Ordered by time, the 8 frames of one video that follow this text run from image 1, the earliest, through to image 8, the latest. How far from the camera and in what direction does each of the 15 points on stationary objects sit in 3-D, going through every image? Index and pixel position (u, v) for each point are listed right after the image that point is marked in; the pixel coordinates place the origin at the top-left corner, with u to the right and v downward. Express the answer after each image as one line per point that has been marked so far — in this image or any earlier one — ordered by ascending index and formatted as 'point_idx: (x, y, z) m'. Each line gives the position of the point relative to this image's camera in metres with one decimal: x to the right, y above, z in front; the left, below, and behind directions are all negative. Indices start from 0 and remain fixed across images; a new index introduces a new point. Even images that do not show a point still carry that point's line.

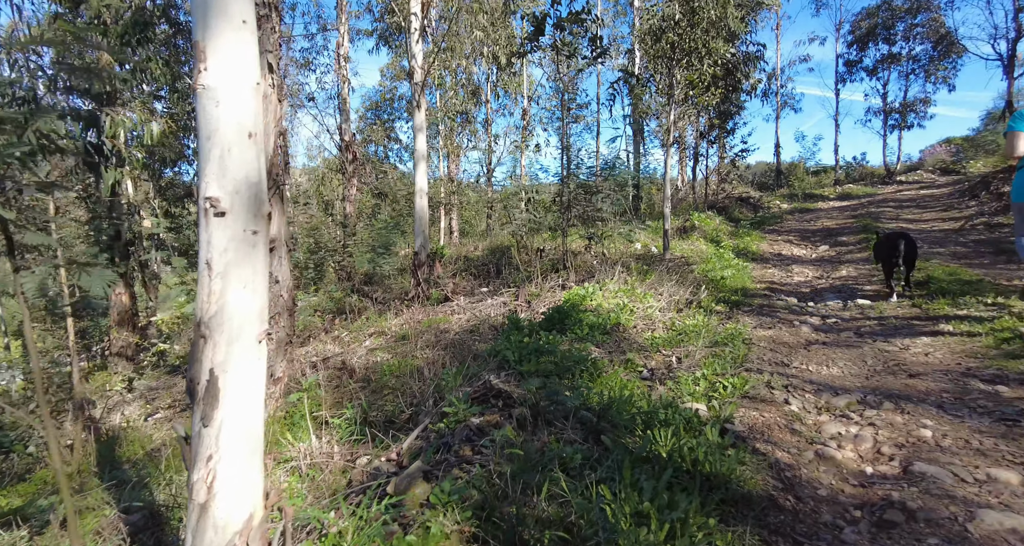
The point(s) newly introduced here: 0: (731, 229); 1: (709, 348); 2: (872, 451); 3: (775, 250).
0: (+4.6, +0.9, +11.4) m
1: (+1.5, -0.6, +4.1) m
2: (+1.6, -0.8, +2.4) m
3: (+4.9, +0.4, +10.0) m
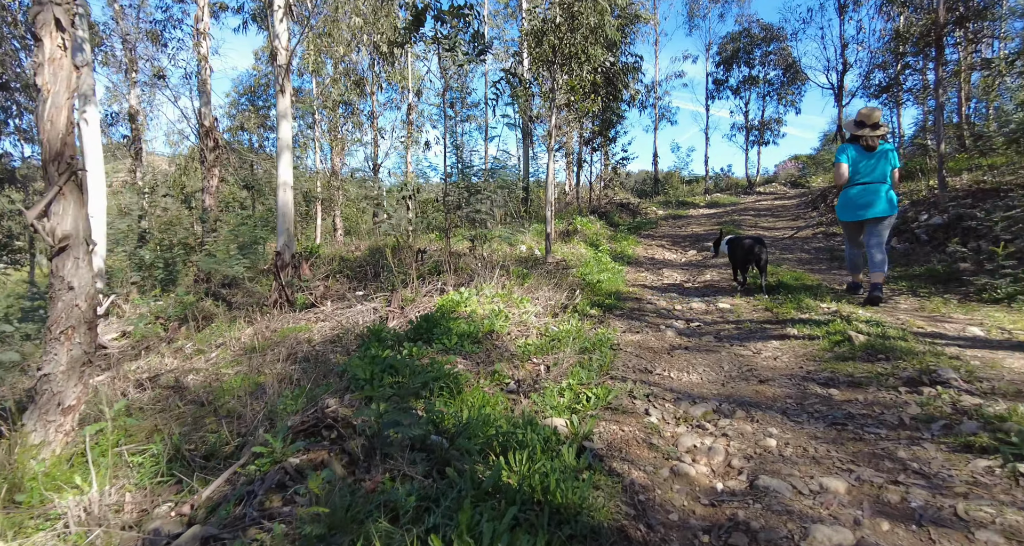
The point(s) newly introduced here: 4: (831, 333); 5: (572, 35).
0: (+2.2, +0.9, +11.8) m
1: (+0.5, -0.6, +4.0) m
2: (+0.9, -0.8, +2.4) m
3: (+2.7, +0.4, +10.4) m
4: (+2.5, -0.5, +4.2) m
5: (+0.8, +3.3, +7.6) m
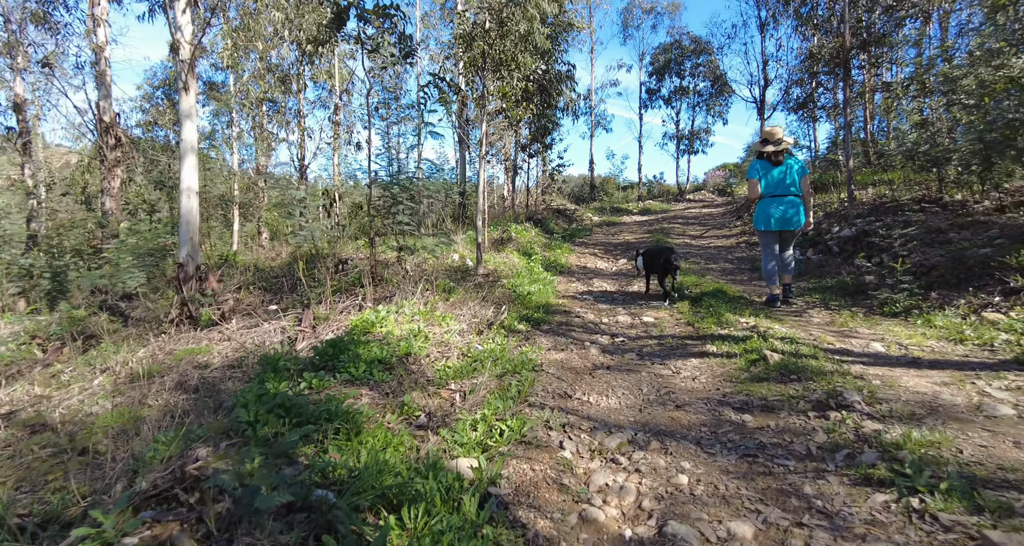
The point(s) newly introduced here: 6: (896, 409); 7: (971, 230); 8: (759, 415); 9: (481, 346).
0: (+0.7, +0.7, +11.7) m
1: (-0.1, -0.8, +3.8) m
2: (+0.5, -1.0, +2.3) m
3: (+1.4, +0.2, +10.5) m
4: (+1.8, -0.6, +4.2) m
5: (-0.1, +3.2, +7.4) m
6: (+2.1, -0.8, +3.0) m
7: (+5.6, +0.5, +6.6) m
8: (+1.4, -0.8, +3.1) m
9: (-0.3, -0.6, +4.6) m
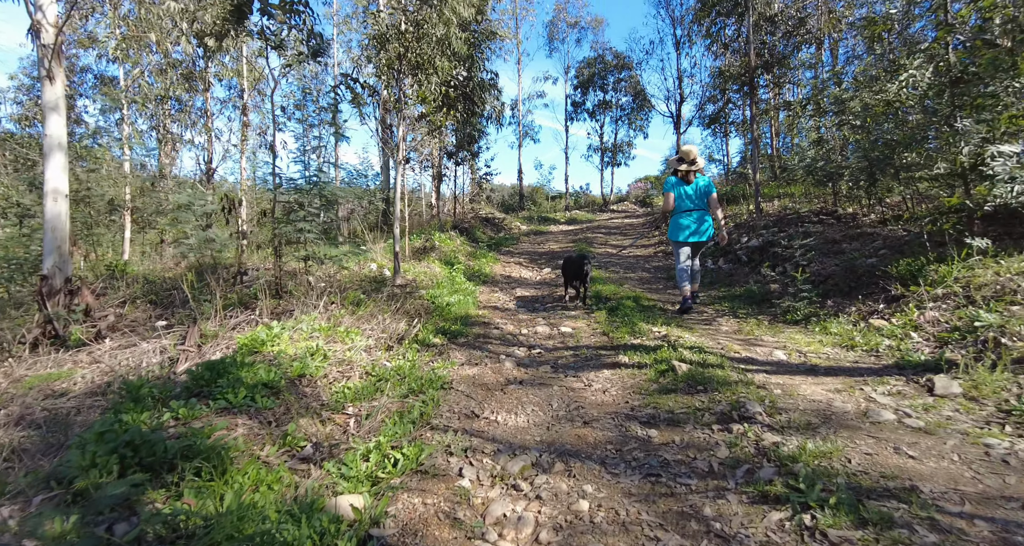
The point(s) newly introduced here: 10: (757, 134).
0: (-0.9, +0.5, +11.6) m
1: (-0.8, -0.8, +3.6) m
2: (+0.1, -1.0, +2.1) m
3: (-0.1, 0.0, +10.4) m
4: (+1.1, -0.7, +4.2) m
5: (-1.3, +3.1, +7.2) m
6: (+1.6, -0.8, +3.0) m
7: (+4.6, +0.4, +7.0) m
8: (+0.9, -0.9, +3.0) m
9: (-1.0, -0.7, +4.3) m
10: (+4.8, +2.7, +10.5) m
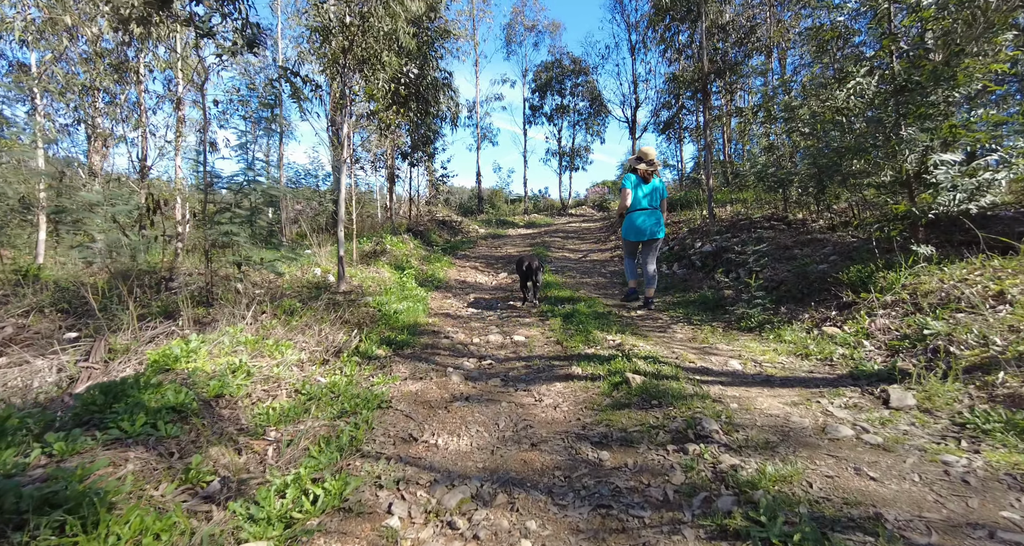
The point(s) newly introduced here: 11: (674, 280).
0: (-1.8, +0.4, +11.2) m
1: (-1.1, -0.9, +3.2) m
2: (-0.2, -1.1, +1.8) m
3: (-1.0, -0.1, +10.1) m
4: (+0.7, -0.8, +4.0) m
5: (-1.9, +3.0, +6.8) m
6: (+1.3, -0.9, +2.9) m
7: (+3.9, +0.3, +7.1) m
8: (+0.5, -0.9, +2.8) m
9: (-1.4, -0.8, +3.9) m
10: (+3.9, +2.6, +10.6) m
11: (+2.5, -0.1, +8.2) m
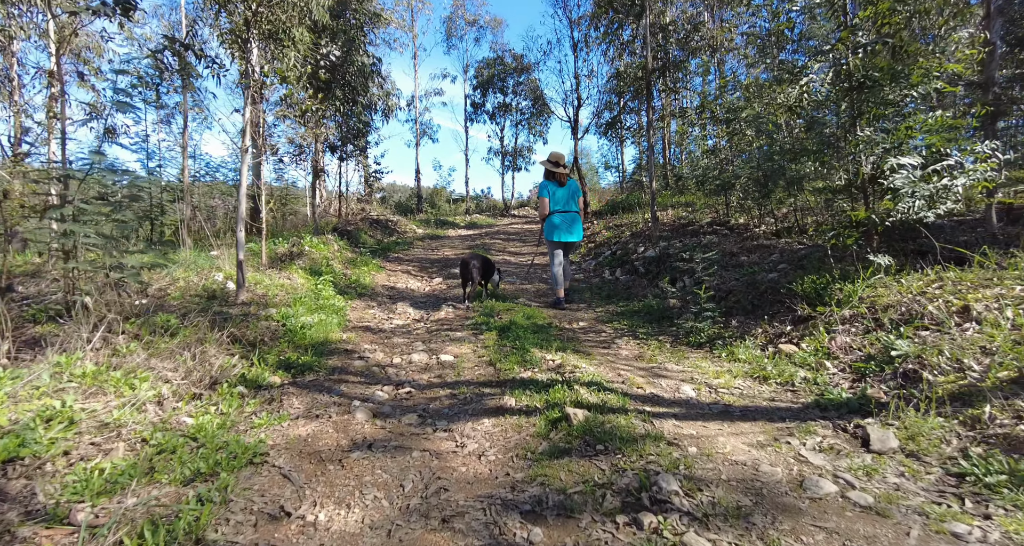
0: (-3.1, +0.3, +10.3) m
1: (-1.5, -1.0, +2.4) m
2: (-0.4, -1.2, +1.1) m
3: (-2.1, -0.1, +9.2) m
4: (+0.2, -0.8, +3.4) m
5: (-2.6, +2.9, +5.9) m
6: (+0.9, -1.0, +2.3) m
7: (+3.1, +0.2, +6.8) m
8: (+0.2, -1.0, +2.1) m
9: (-1.9, -0.9, +3.1) m
10: (+2.7, +2.5, +10.3) m
11: (+1.5, -0.2, +7.7) m
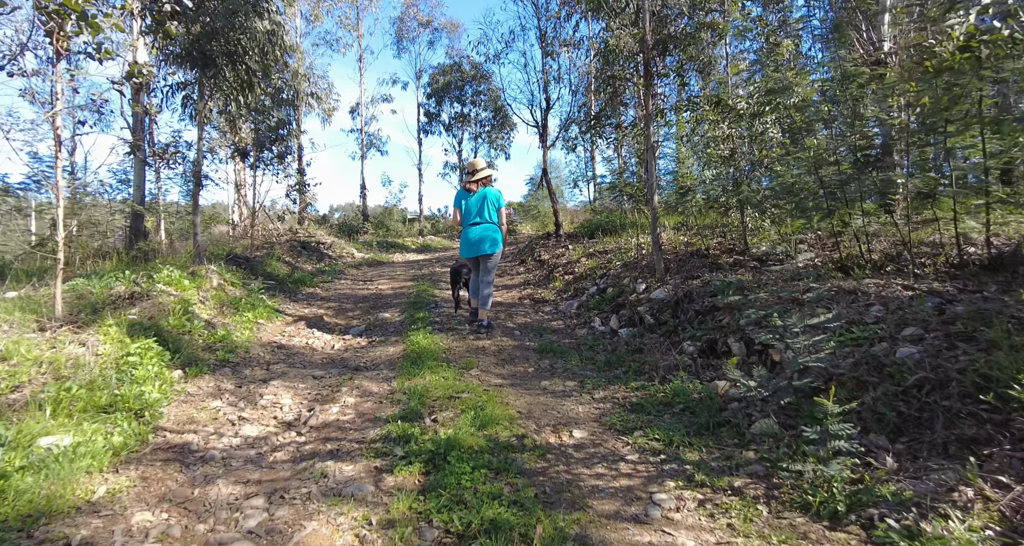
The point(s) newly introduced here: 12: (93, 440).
0: (-3.8, -0.3, +7.4) m
1: (-1.6, -1.3, -0.4) m
2: (-0.5, -1.4, -1.6) m
3: (-2.7, -0.7, +6.4) m
4: (+0.1, -1.2, +0.7) m
5: (-3.0, +2.4, +3.2) m
6: (+0.8, -1.3, -0.3) m
7: (+2.7, -0.2, +4.4) m
8: (+0.1, -1.3, -0.5) m
9: (-2.0, -1.2, +0.3) m
10: (+2.0, +1.9, +7.9) m
11: (+1.0, -0.7, +5.2) m
12: (-2.4, -0.9, +3.1) m
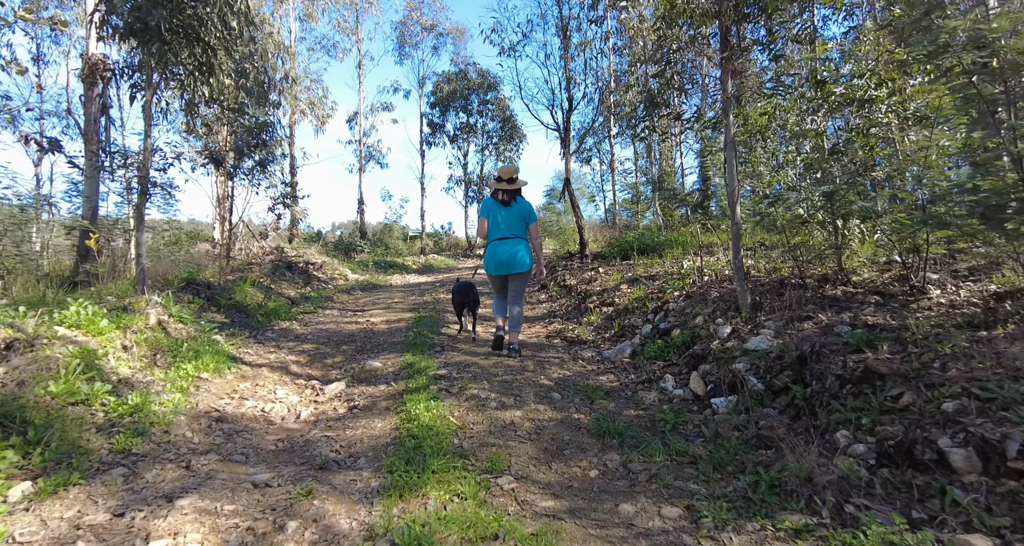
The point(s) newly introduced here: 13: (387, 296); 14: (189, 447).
0: (-3.4, -0.6, +5.6) m
1: (-1.3, -1.4, -2.2) m
2: (-0.2, -1.5, -3.4) m
3: (-2.4, -1.0, +4.6) m
4: (+0.4, -1.3, -1.1) m
5: (-2.7, +2.2, +1.5) m
6: (+1.1, -1.4, -2.1) m
7: (+3.0, -0.5, +2.6) m
8: (+0.4, -1.4, -2.3) m
9: (-1.7, -1.3, -1.5) m
10: (+2.3, +1.5, +6.2) m
11: (+1.3, -1.0, +3.4) m
12: (-2.1, -1.2, +1.3) m
13: (-2.4, -0.5, +10.6) m
14: (-2.2, -1.1, +3.6) m
